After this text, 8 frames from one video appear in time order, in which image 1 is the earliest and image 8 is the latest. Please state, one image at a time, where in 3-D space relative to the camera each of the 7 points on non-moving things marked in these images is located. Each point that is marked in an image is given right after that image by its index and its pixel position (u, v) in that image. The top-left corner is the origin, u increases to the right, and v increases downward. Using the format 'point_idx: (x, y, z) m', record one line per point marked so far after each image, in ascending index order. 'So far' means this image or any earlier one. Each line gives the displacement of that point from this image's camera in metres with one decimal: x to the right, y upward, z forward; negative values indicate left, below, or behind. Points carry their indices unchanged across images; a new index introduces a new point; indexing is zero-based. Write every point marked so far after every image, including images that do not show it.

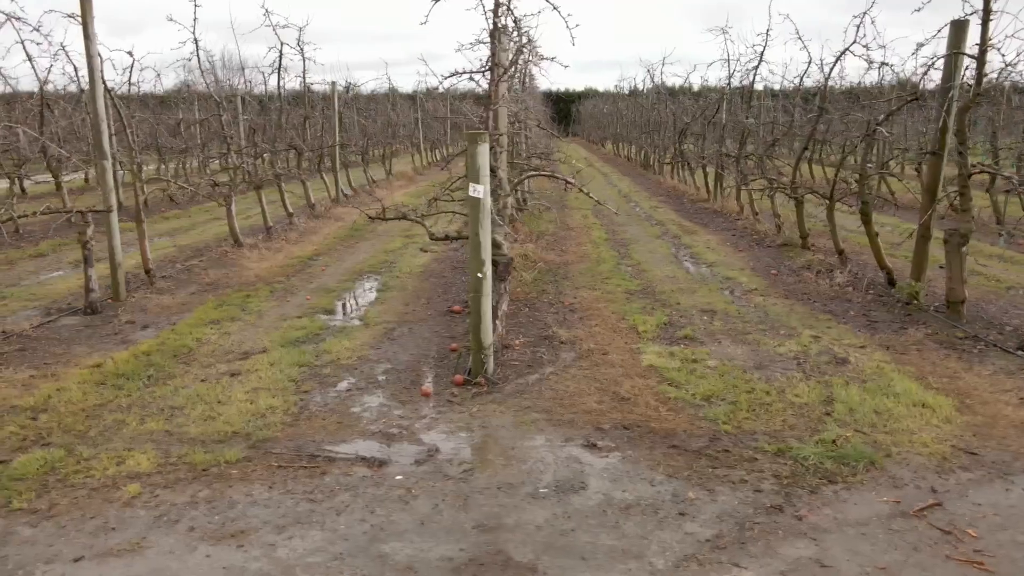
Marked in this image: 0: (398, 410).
0: (-0.7, -0.7, +4.7) m
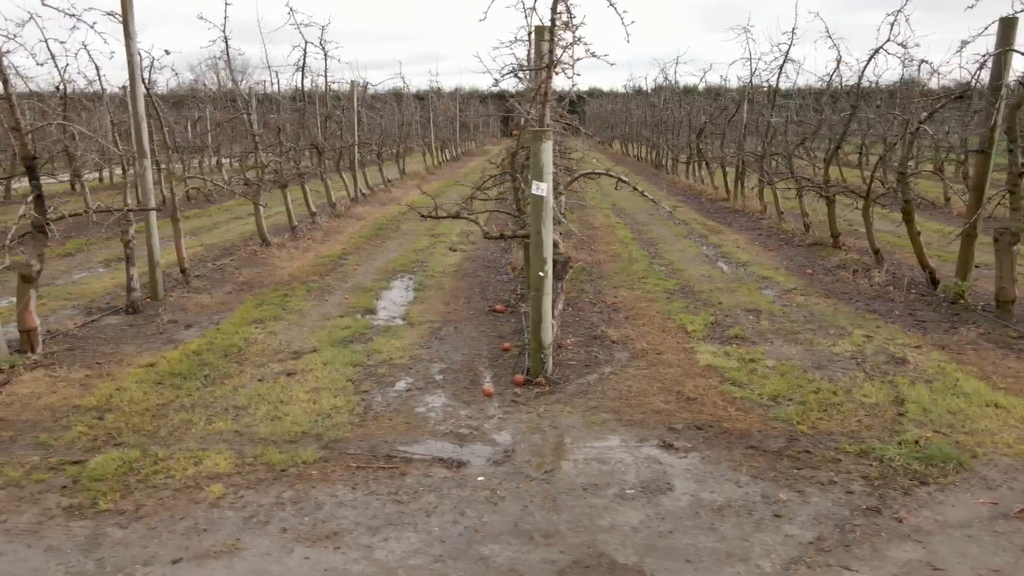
0: (-0.3, -0.7, +4.6) m
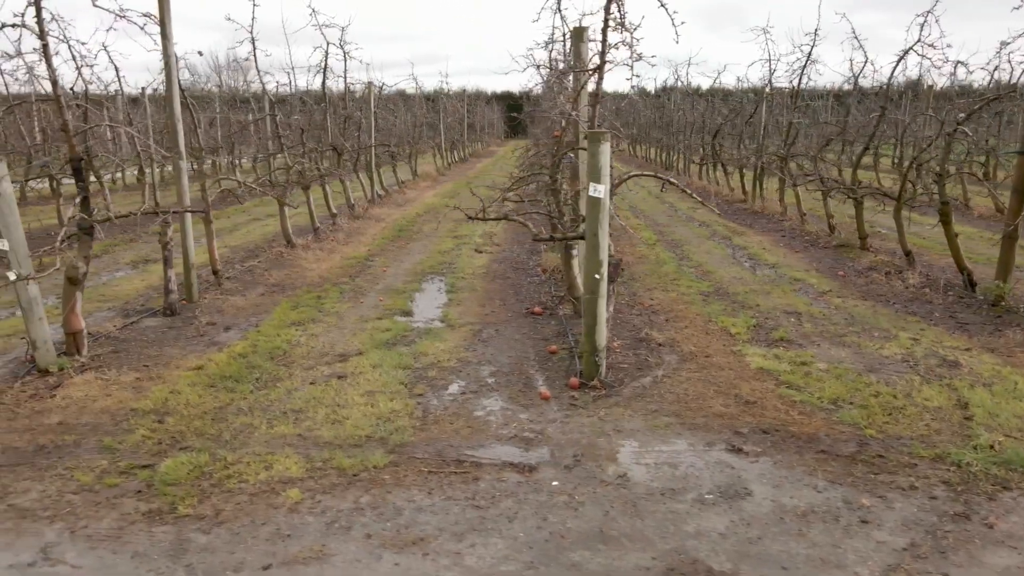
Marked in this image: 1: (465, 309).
0: (+0.1, -0.8, +4.6) m
1: (-0.5, -0.2, +7.5) m
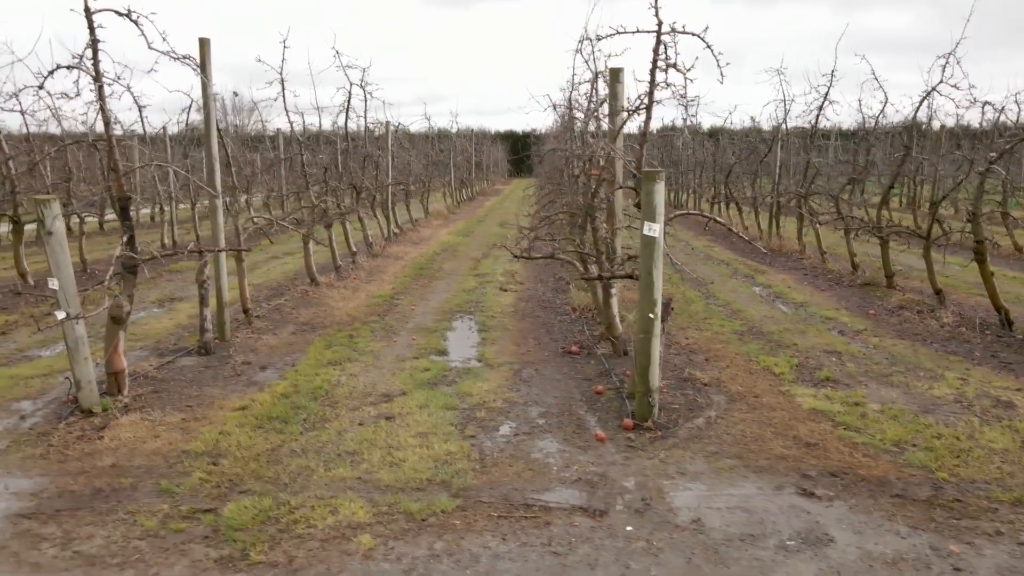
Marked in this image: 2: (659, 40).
0: (+0.4, -1.0, +4.5) m
1: (-0.1, -0.6, +7.4) m
2: (+1.0, +1.7, +5.2) m
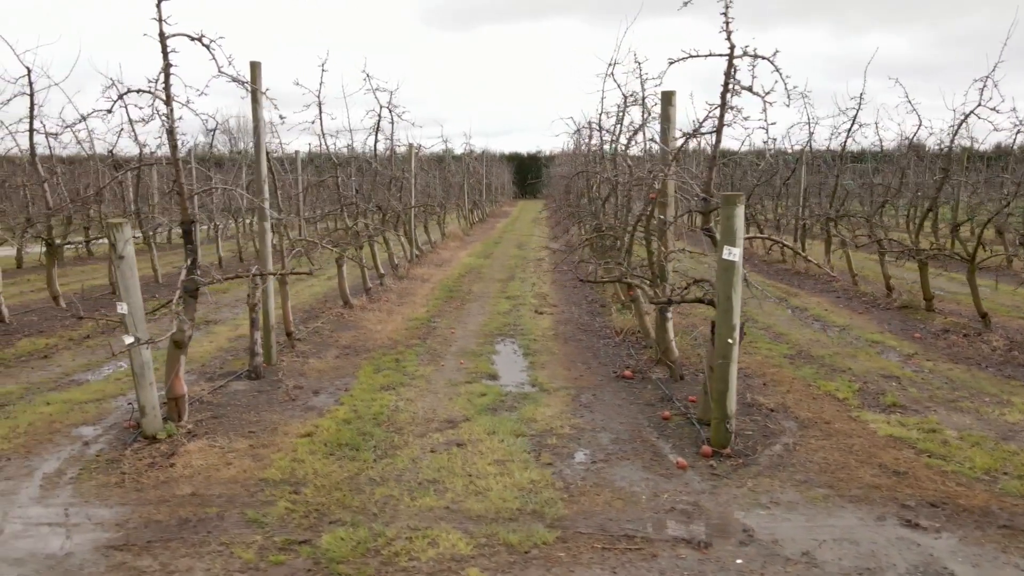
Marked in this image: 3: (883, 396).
0: (+0.9, -1.1, +4.4) m
1: (+0.4, -0.8, +7.3) m
2: (+1.5, +1.5, +5.2) m
3: (+3.1, -0.9, +6.3) m
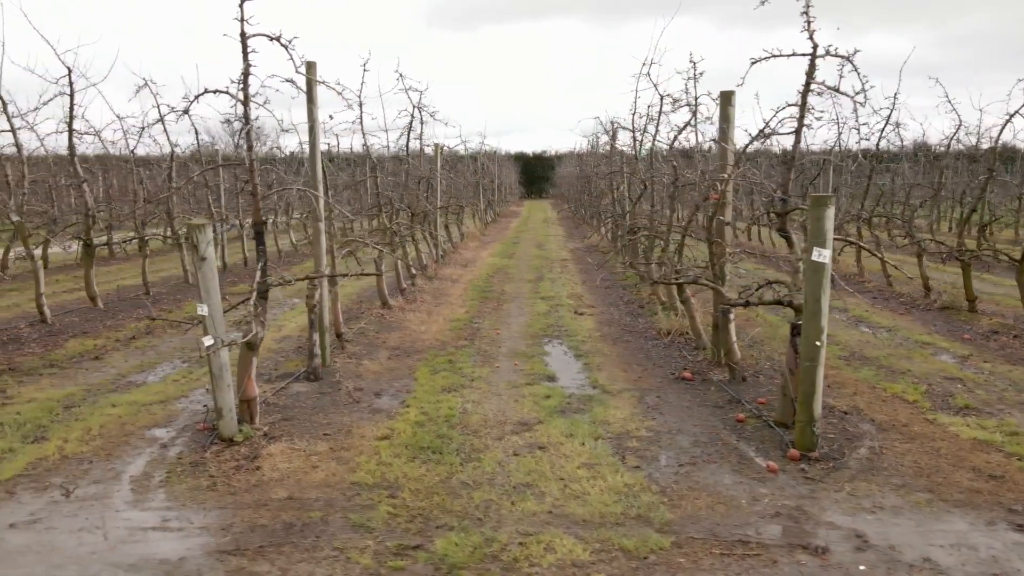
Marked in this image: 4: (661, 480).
0: (+1.4, -1.1, +4.4) m
1: (+0.9, -0.8, +7.3) m
2: (+2.0, +1.5, +5.2) m
3: (+3.6, -0.9, +6.3) m
4: (+0.9, -1.1, +4.5) m
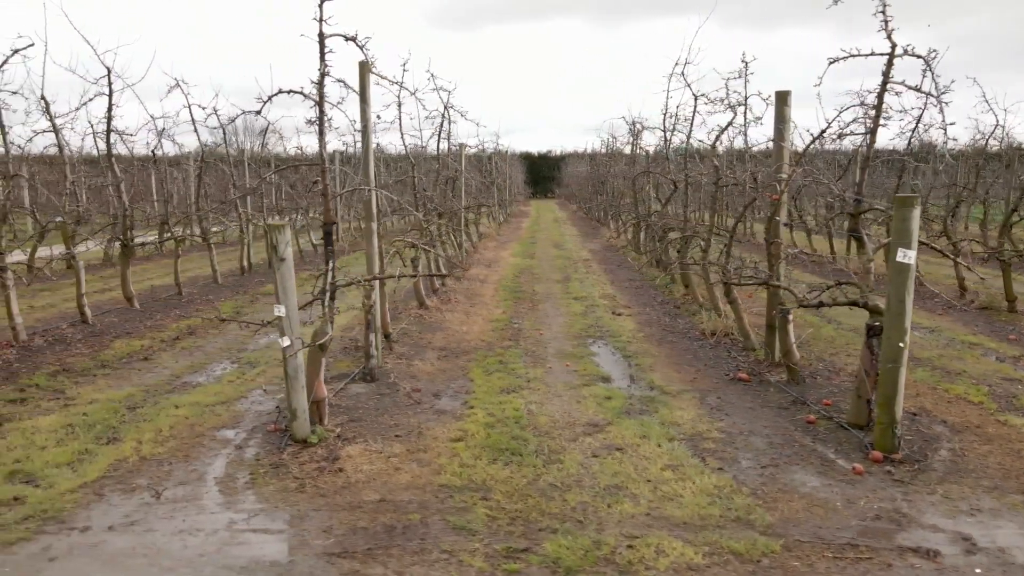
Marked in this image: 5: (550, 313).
0: (+1.9, -1.2, +4.4) m
1: (+1.4, -0.8, +7.3) m
2: (+2.6, +1.5, +5.1) m
3: (+4.1, -0.9, +6.3) m
4: (+1.4, -1.1, +4.5) m
5: (+0.5, -0.4, +10.8) m
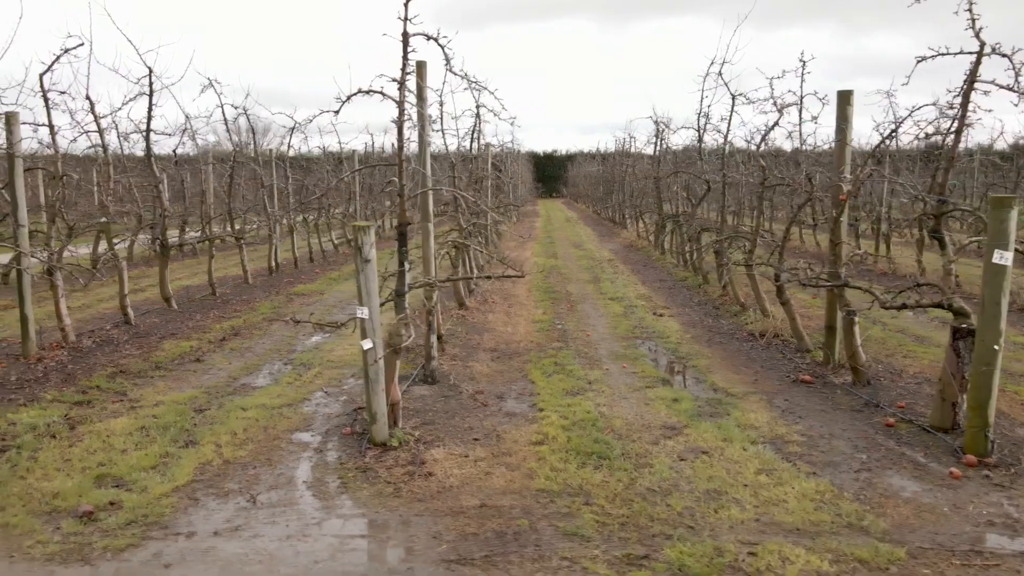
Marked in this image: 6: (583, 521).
0: (+2.5, -1.2, +4.3) m
1: (+2.0, -0.8, +7.2) m
2: (+3.1, +1.5, +5.1) m
3: (+4.7, -0.9, +6.2) m
4: (+1.9, -1.2, +4.4) m
5: (+1.1, -0.4, +10.7) m
6: (+0.3, -1.2, +3.9) m
